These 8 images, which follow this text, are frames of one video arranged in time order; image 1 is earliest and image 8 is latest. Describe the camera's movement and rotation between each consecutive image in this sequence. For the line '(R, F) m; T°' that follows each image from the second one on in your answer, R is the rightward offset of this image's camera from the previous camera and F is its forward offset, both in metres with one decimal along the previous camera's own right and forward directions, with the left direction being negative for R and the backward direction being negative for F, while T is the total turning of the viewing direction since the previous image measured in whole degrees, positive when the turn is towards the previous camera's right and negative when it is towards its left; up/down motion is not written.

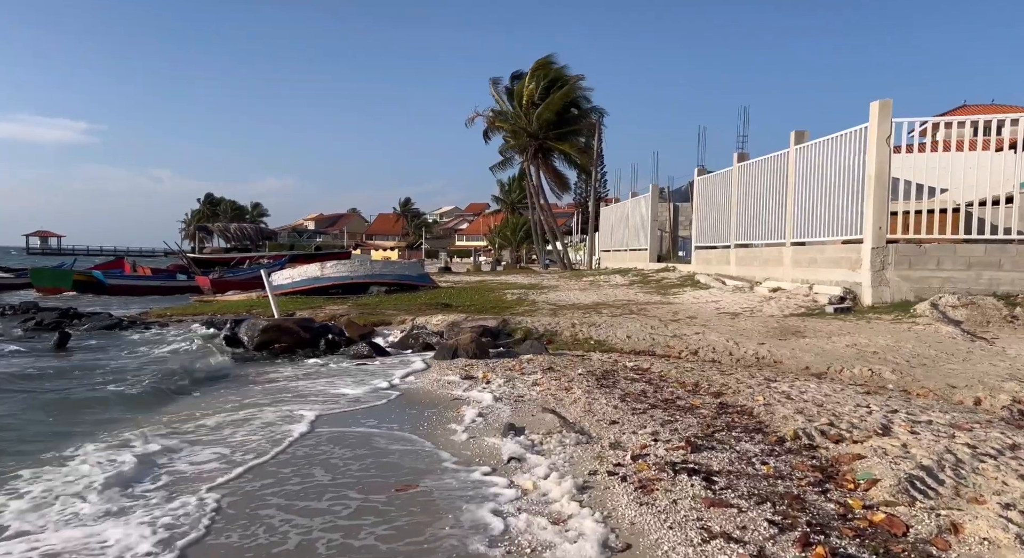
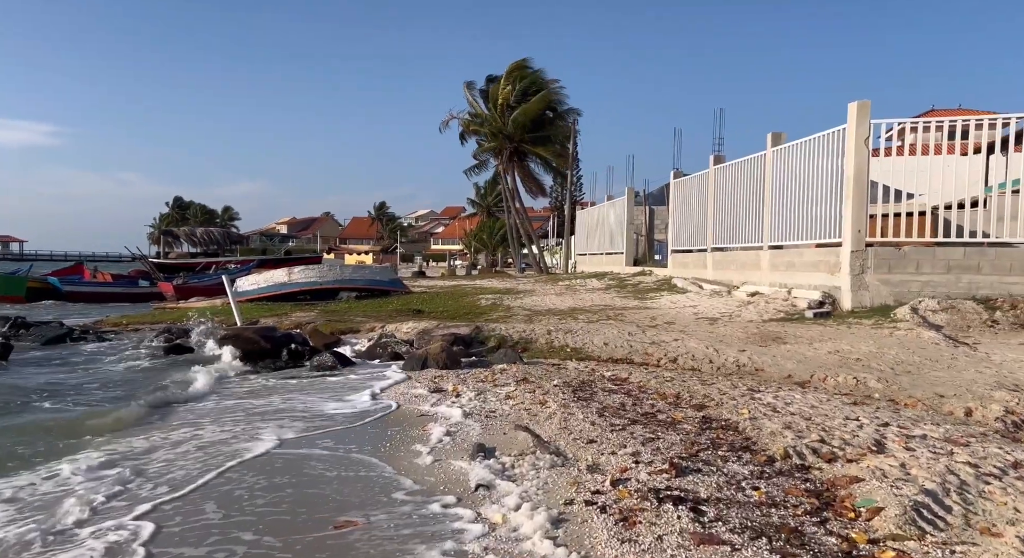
(+0.1, +0.4) m; +2°
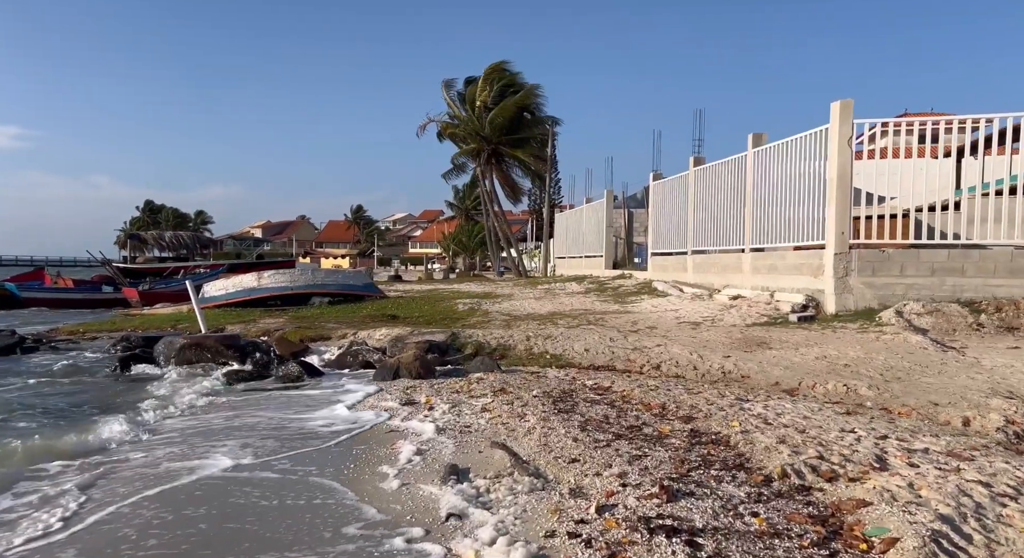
(0.0, +0.4) m; +2°
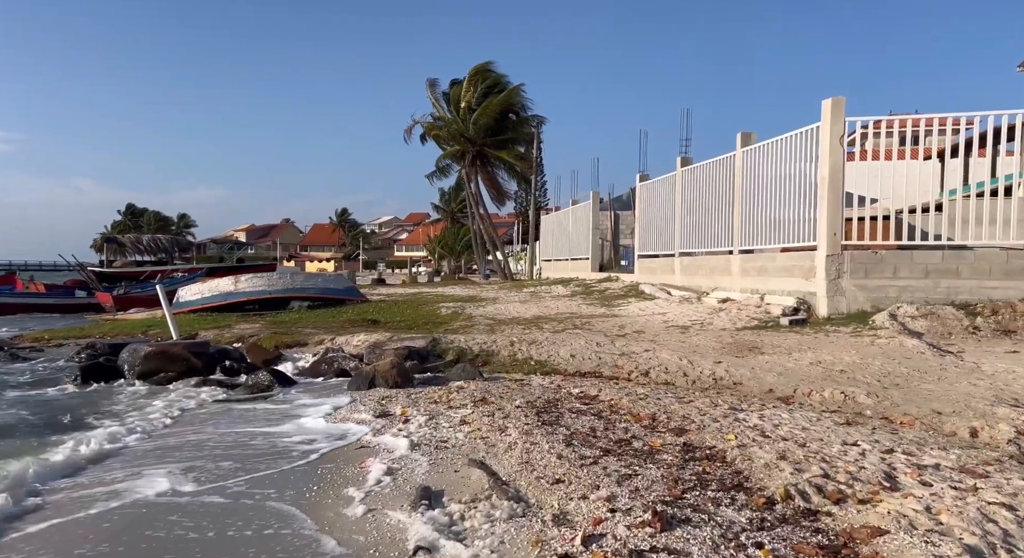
(+0.1, +0.4) m; +1°
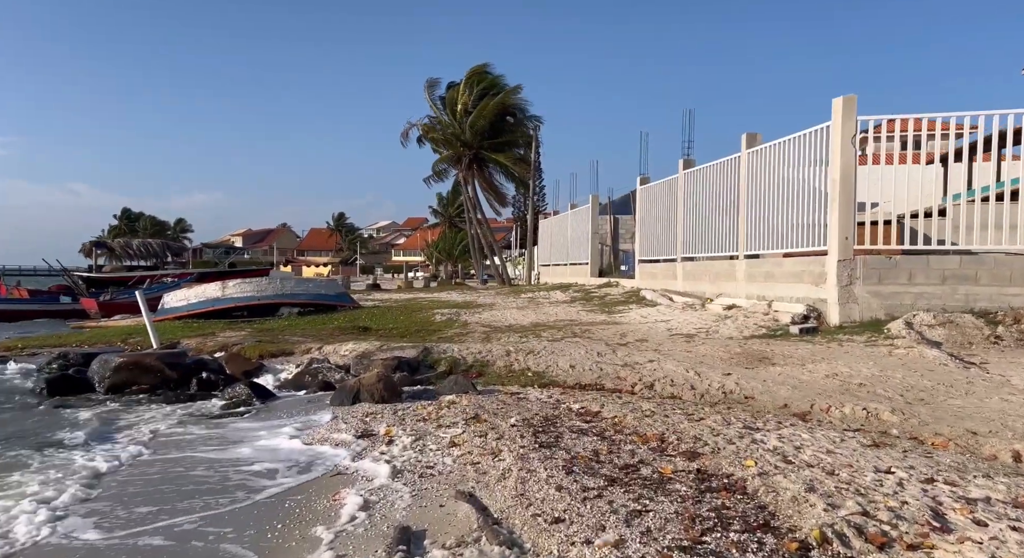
(0.0, +0.6) m; 0°
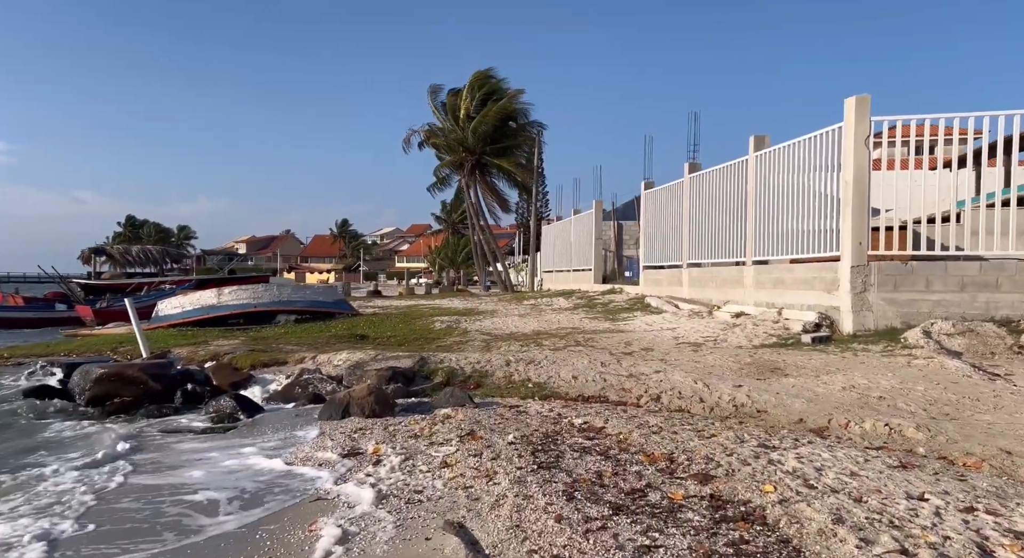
(+0.1, +0.4) m; 0°
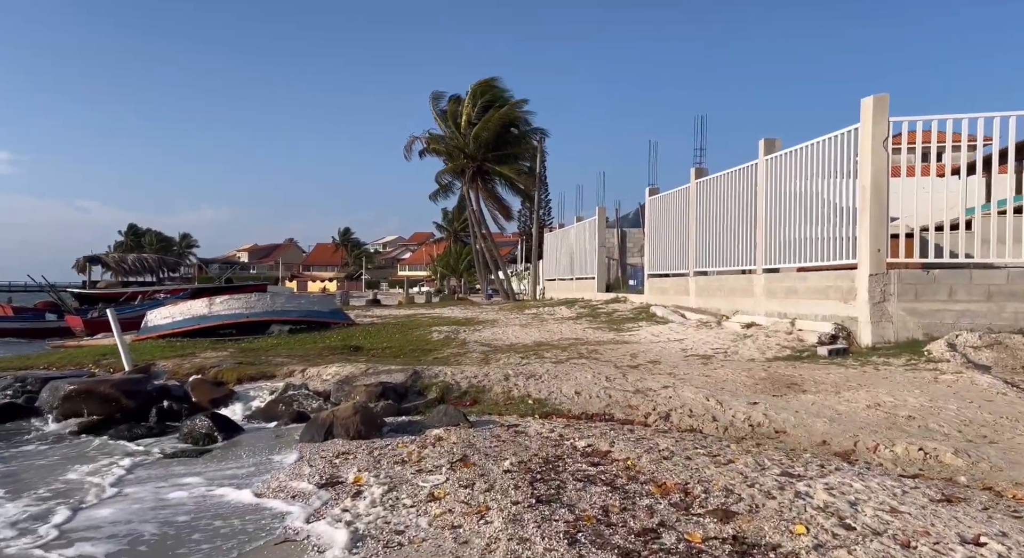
(+0.1, +0.6) m; 0°
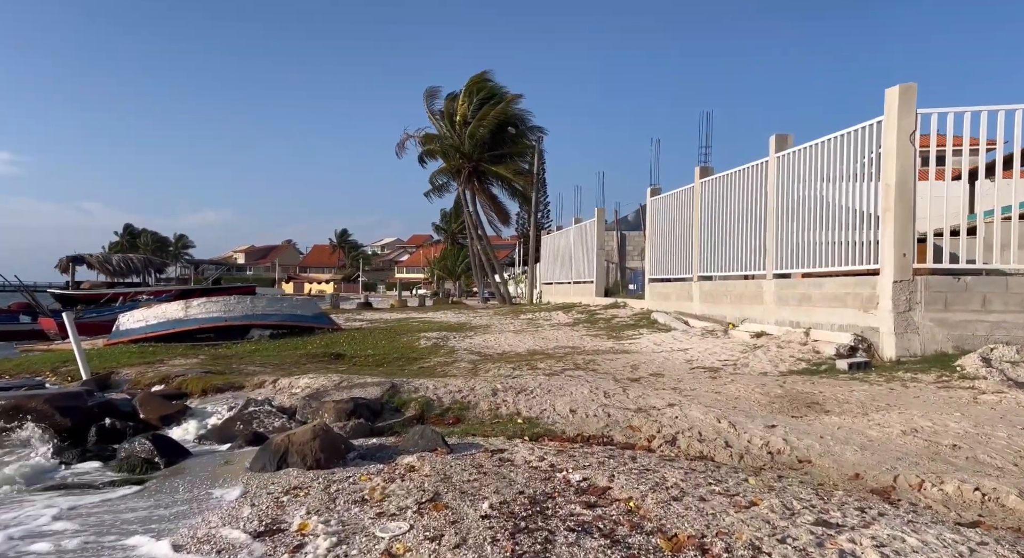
(+0.1, +1.0) m; 0°
